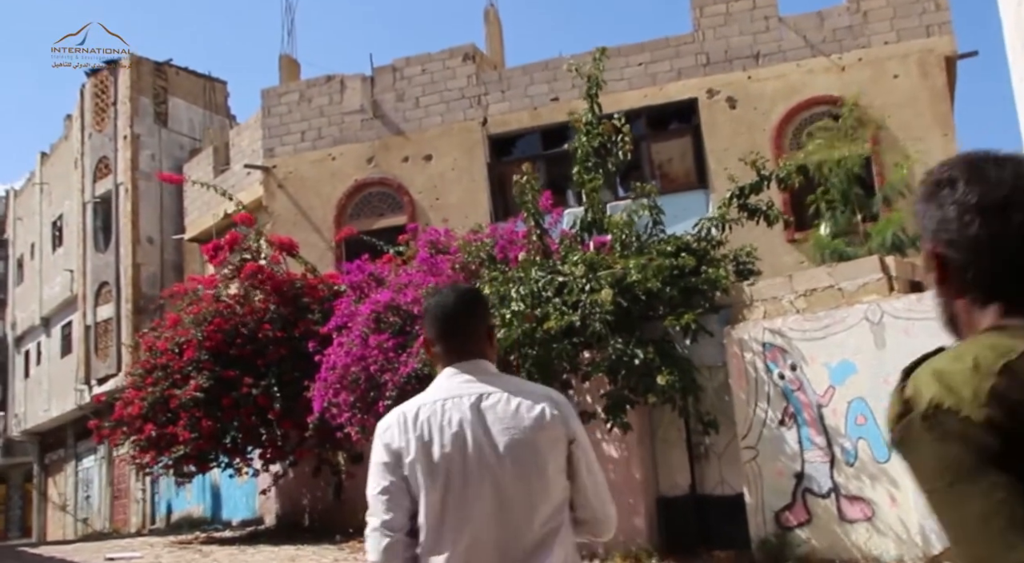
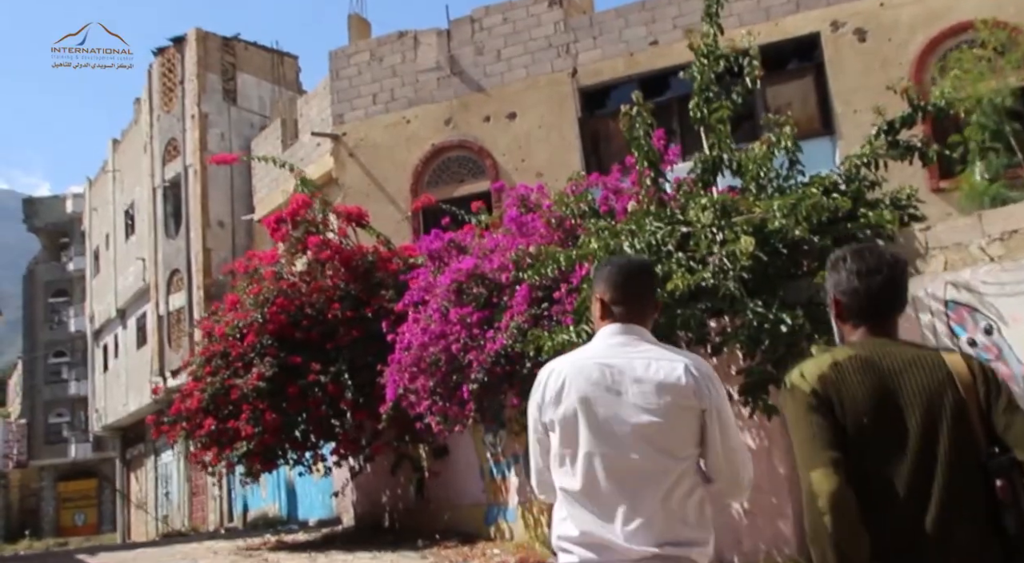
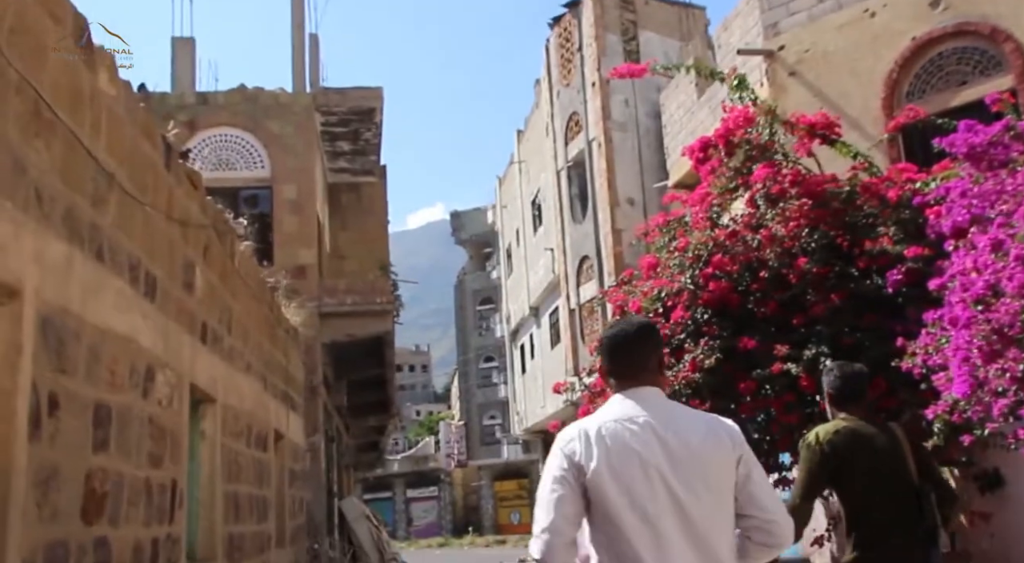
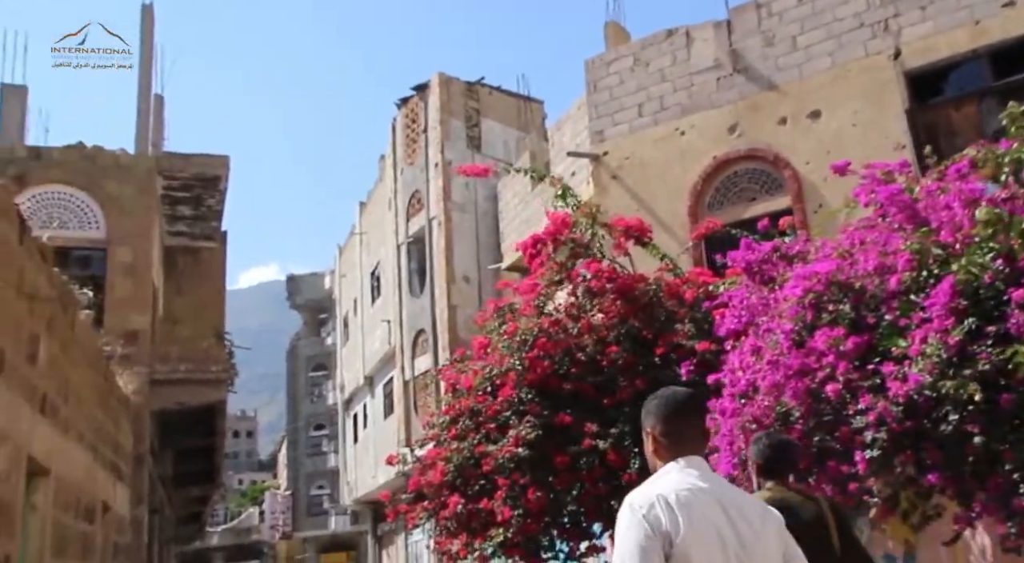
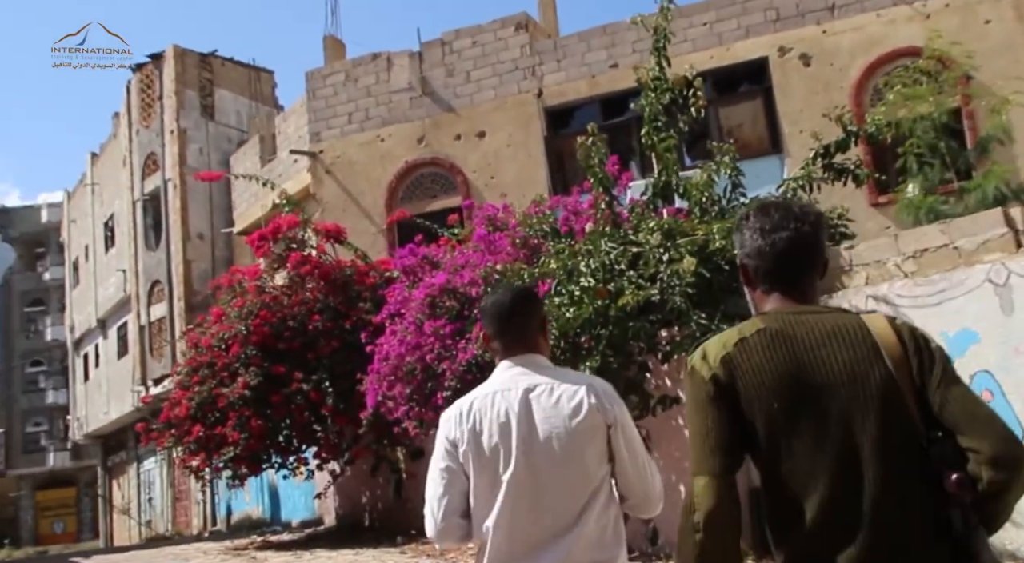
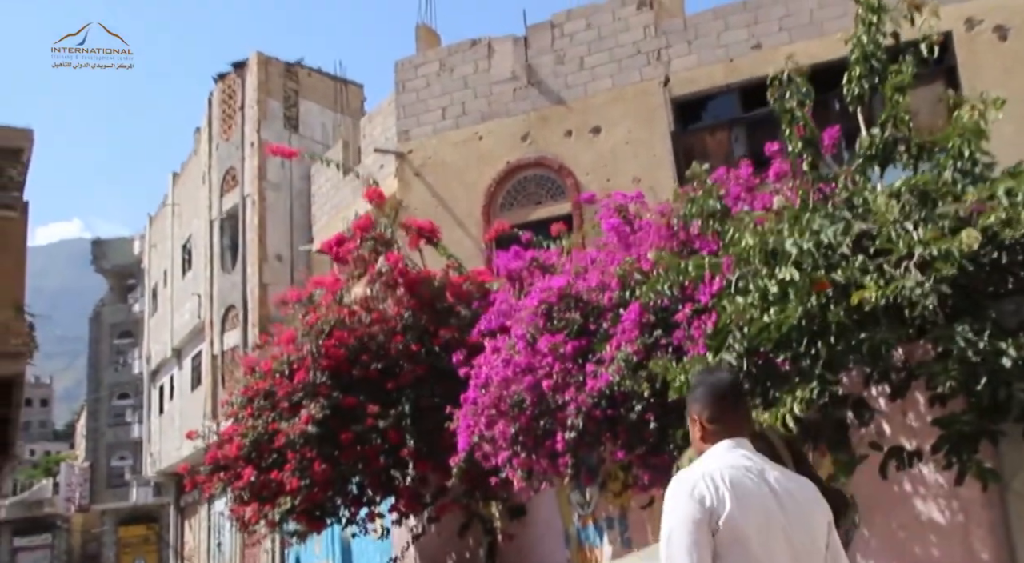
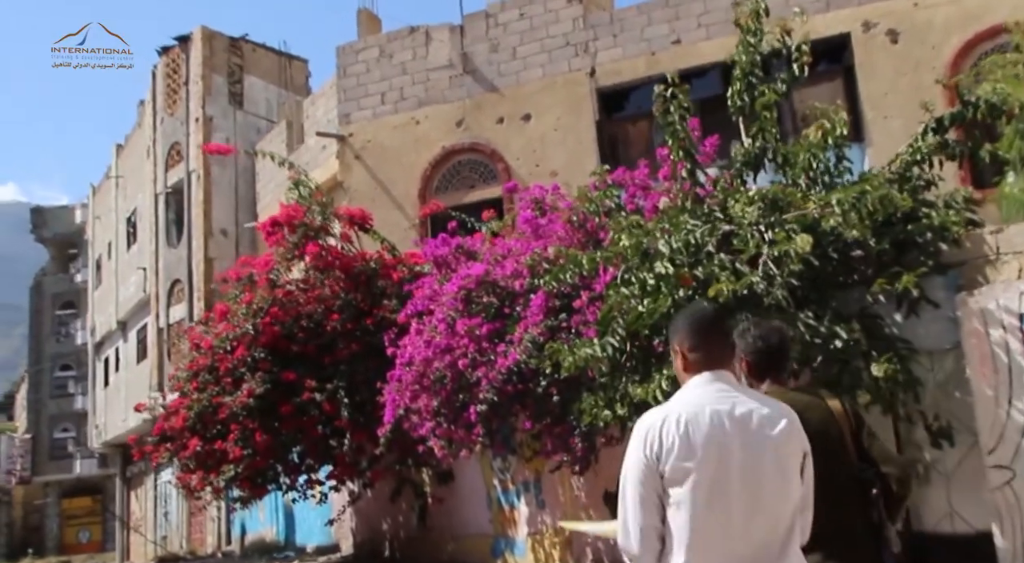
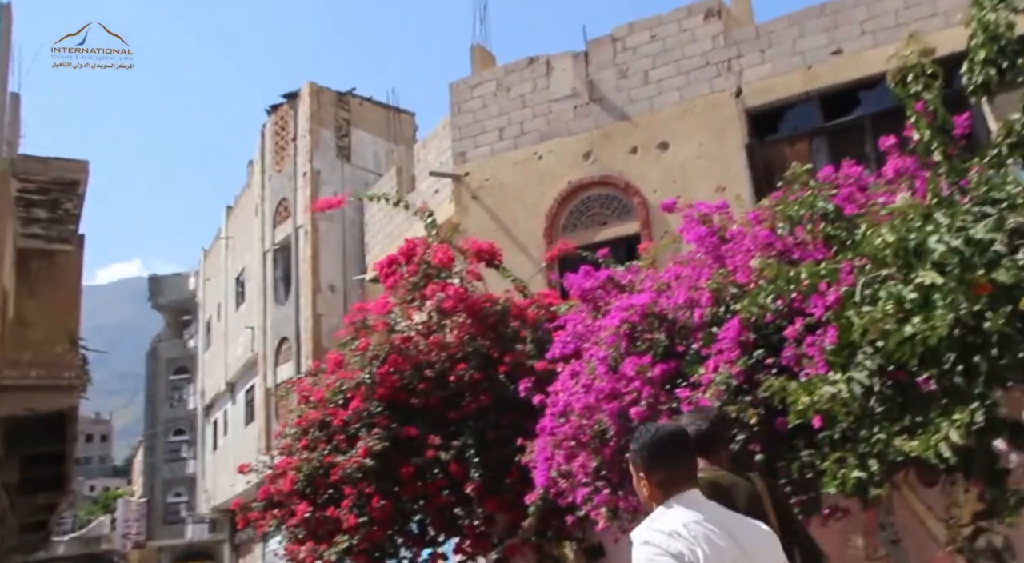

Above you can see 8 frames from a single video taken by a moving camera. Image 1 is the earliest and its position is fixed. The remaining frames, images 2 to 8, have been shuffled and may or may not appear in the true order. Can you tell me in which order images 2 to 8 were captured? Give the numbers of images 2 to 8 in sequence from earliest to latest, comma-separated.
5, 2, 7, 6, 8, 4, 3
